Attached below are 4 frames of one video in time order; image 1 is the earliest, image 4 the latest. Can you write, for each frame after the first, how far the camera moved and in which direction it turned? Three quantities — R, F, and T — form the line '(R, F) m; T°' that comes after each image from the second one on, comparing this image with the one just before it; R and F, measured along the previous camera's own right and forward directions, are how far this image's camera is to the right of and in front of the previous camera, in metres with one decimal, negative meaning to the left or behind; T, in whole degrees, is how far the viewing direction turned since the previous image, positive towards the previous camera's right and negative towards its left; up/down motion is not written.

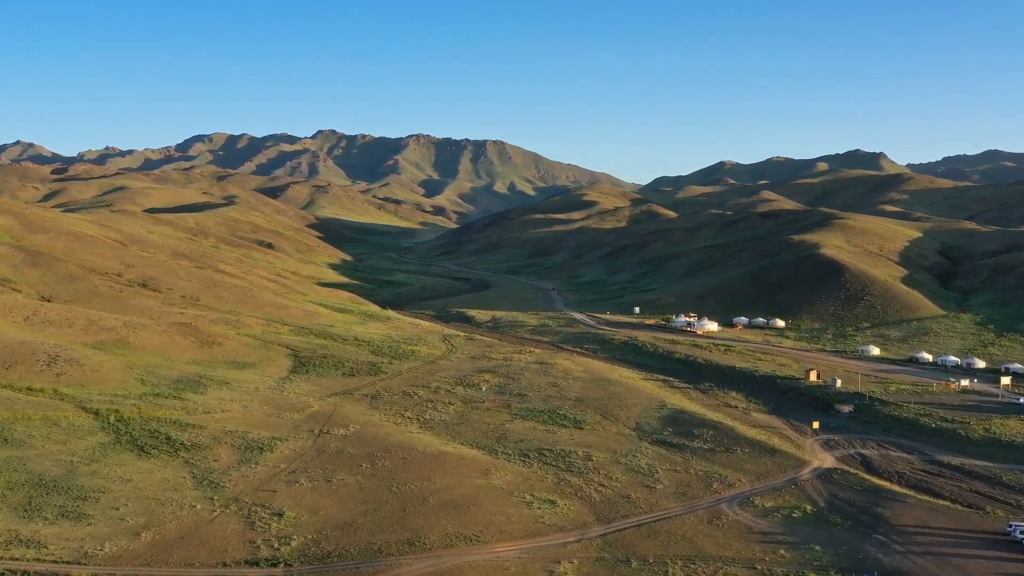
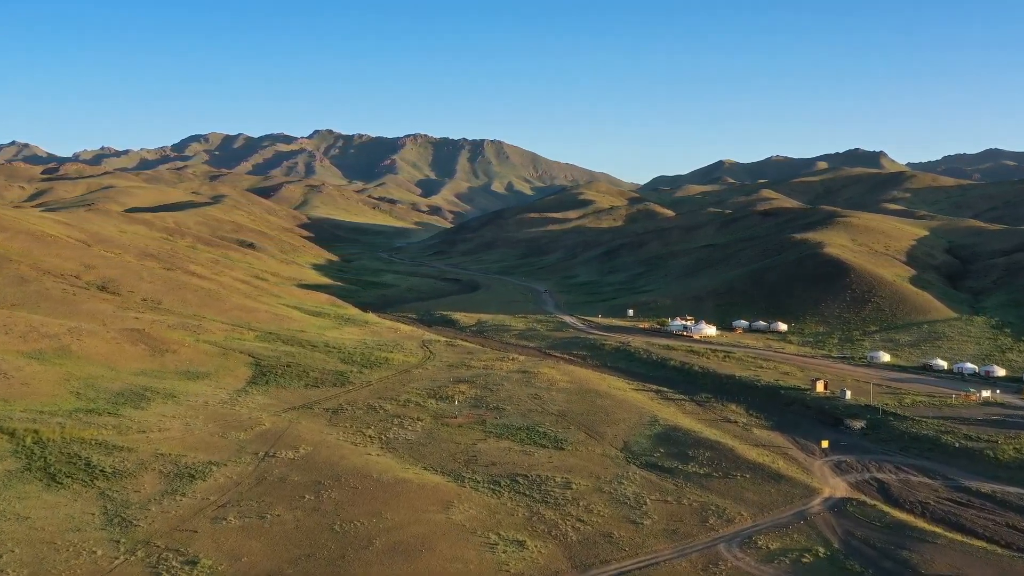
(+1.3, +4.1) m; 0°
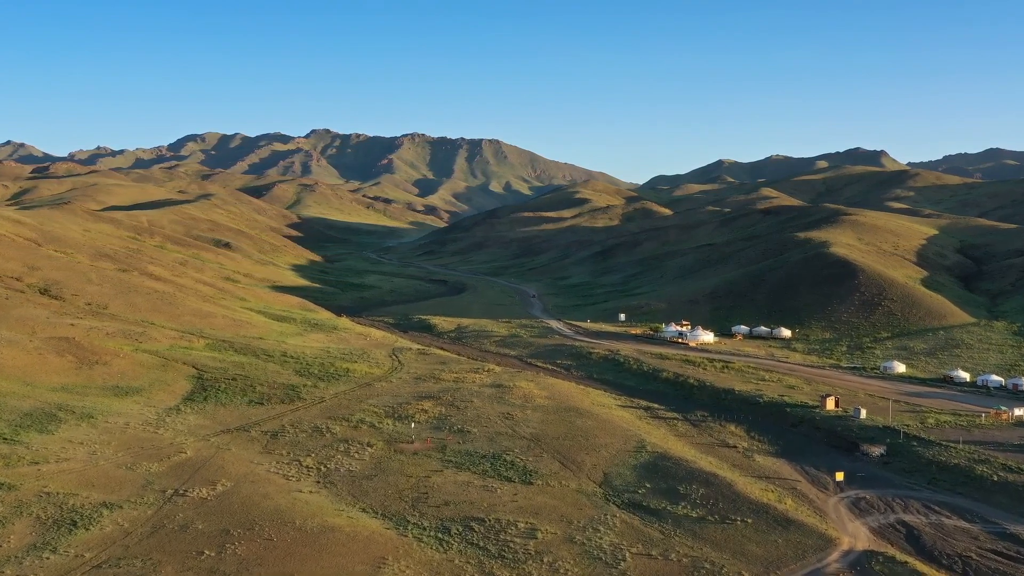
(+1.7, +5.0) m; 0°
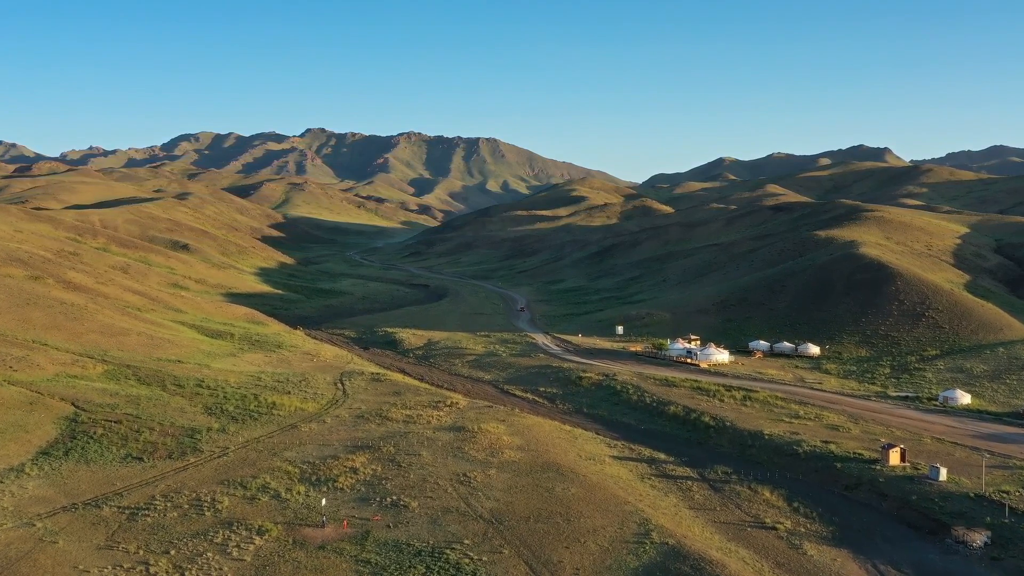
(+1.7, +9.5) m; 0°
